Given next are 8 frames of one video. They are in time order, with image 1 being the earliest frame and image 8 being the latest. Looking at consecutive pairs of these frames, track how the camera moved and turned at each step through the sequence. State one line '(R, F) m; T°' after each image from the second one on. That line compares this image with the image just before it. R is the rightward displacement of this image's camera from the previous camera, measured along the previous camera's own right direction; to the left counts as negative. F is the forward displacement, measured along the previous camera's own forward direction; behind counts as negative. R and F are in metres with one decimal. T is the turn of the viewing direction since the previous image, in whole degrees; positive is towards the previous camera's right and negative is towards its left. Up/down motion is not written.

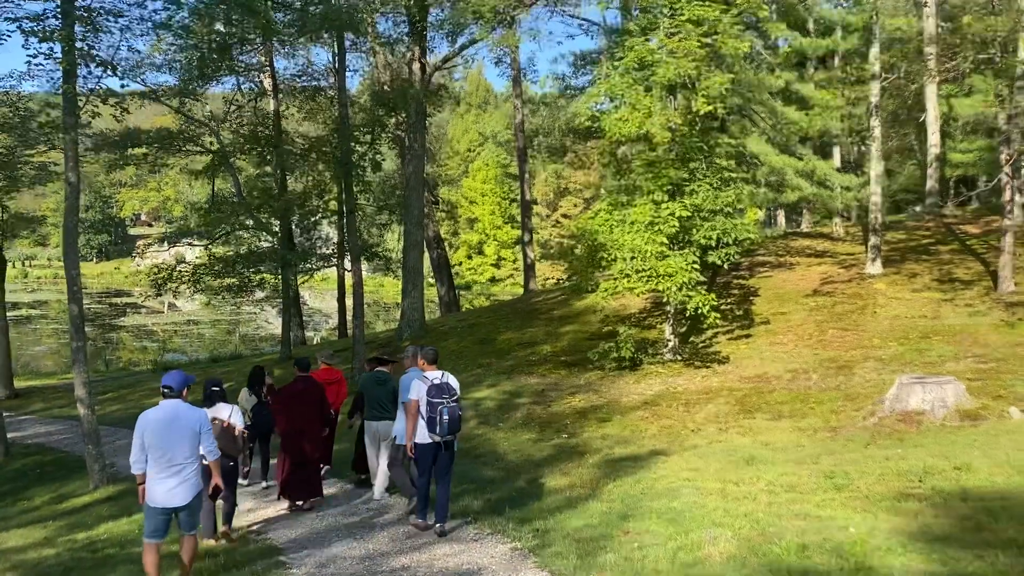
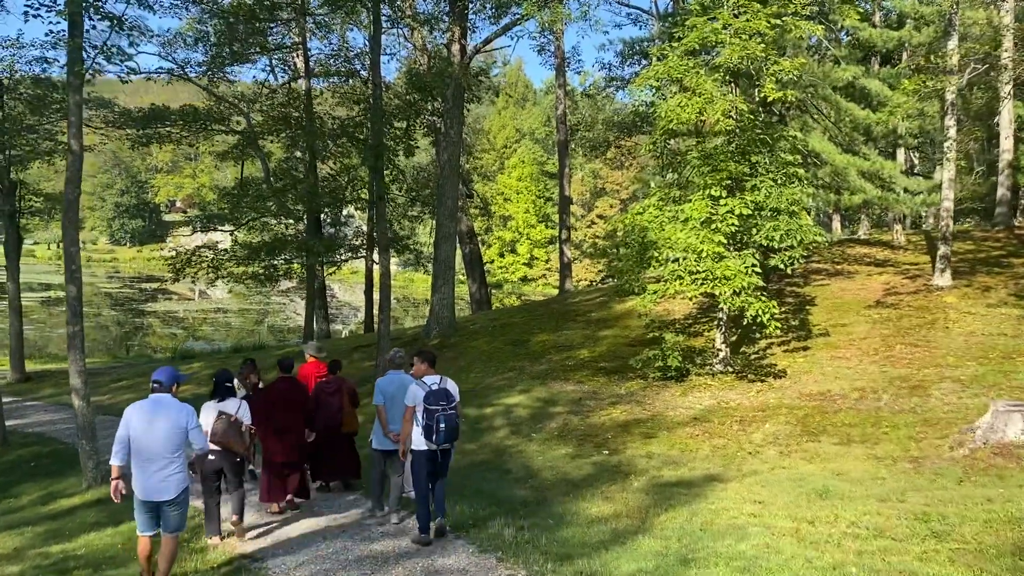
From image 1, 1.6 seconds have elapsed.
(-0.1, +1.0) m; -2°
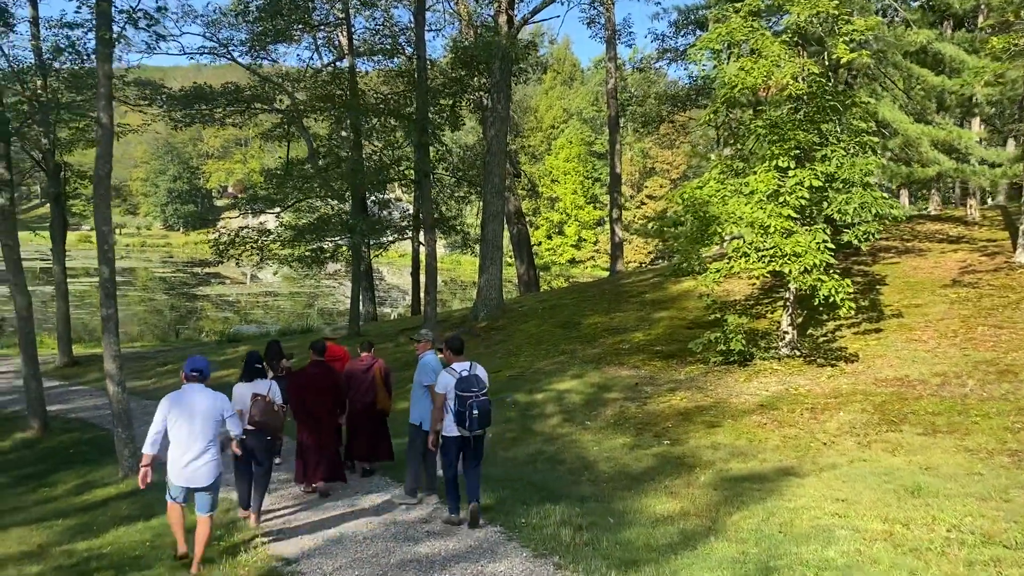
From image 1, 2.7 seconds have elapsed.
(-0.1, +0.6) m; -3°
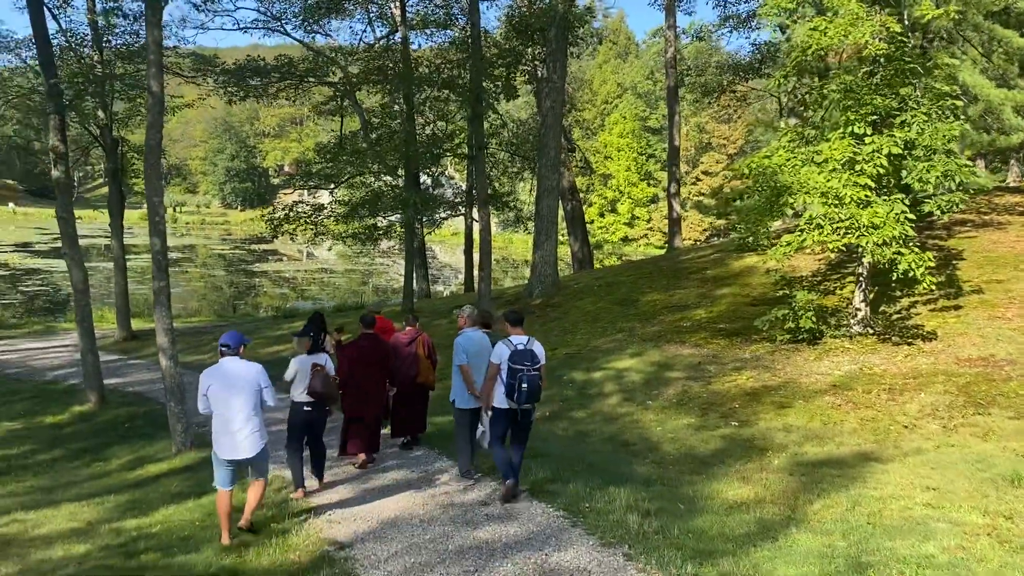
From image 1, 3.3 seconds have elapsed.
(-0.1, +0.3) m; -3°
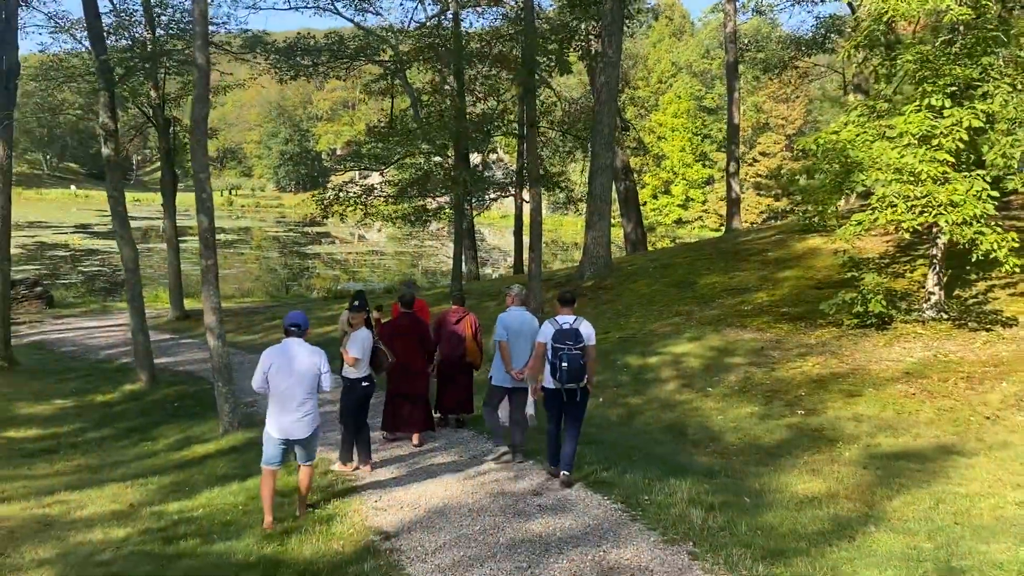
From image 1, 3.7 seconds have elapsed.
(0.0, +0.3) m; -3°
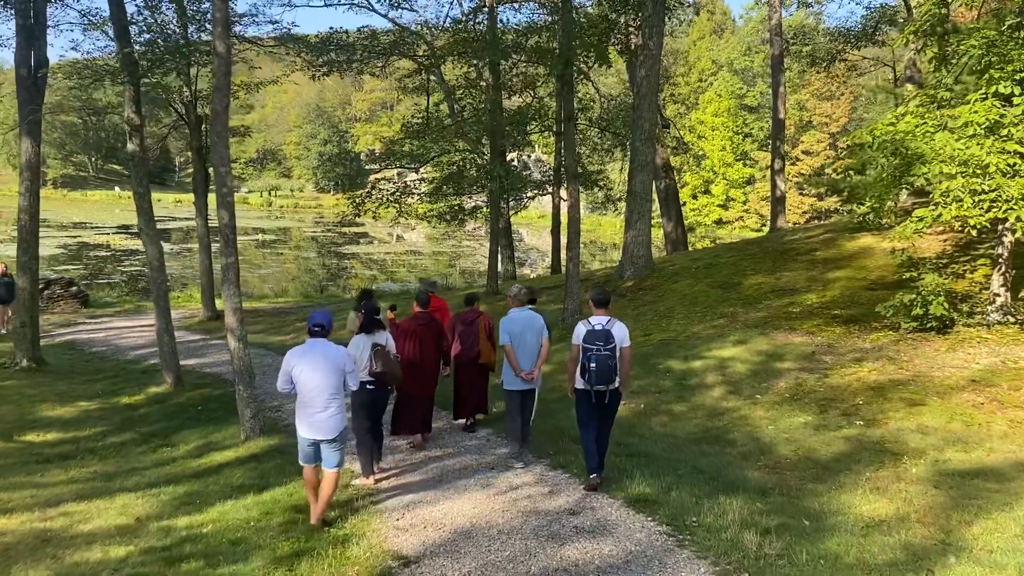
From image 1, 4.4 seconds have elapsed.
(0.0, +0.4) m; -2°
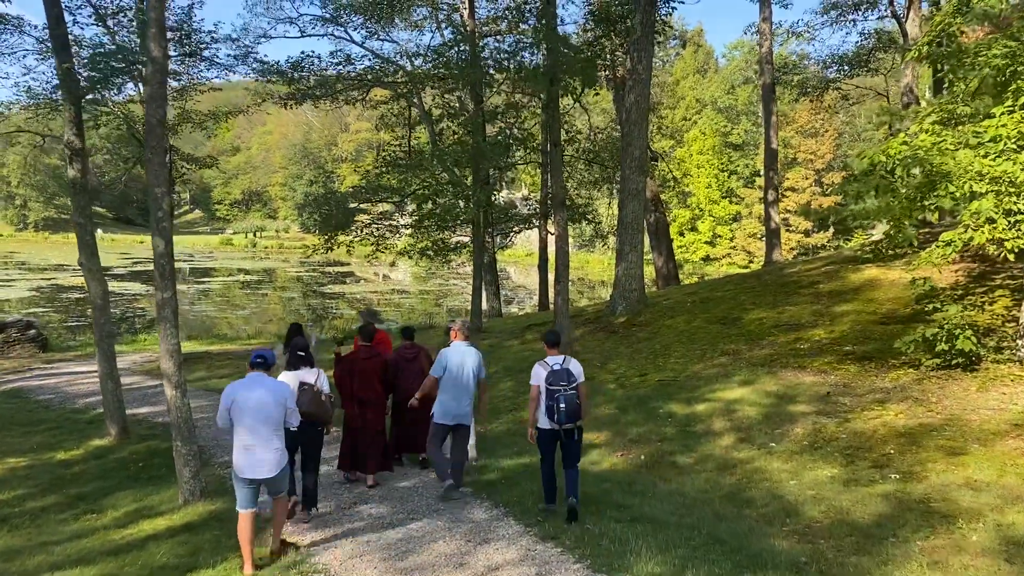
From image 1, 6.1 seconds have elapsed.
(+0.1, +0.9) m; +1°
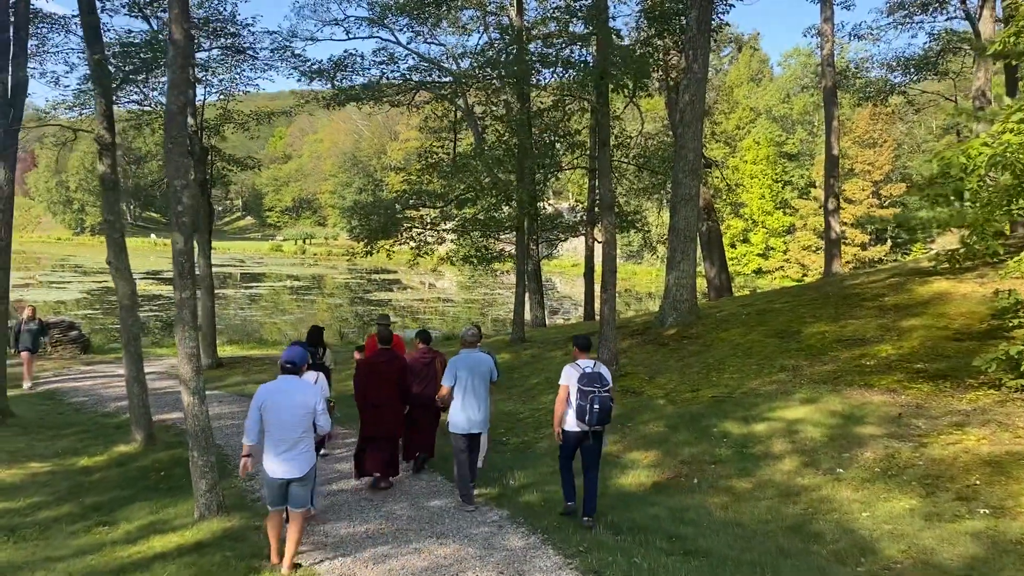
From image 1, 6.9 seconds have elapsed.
(0.0, +0.5) m; -3°
